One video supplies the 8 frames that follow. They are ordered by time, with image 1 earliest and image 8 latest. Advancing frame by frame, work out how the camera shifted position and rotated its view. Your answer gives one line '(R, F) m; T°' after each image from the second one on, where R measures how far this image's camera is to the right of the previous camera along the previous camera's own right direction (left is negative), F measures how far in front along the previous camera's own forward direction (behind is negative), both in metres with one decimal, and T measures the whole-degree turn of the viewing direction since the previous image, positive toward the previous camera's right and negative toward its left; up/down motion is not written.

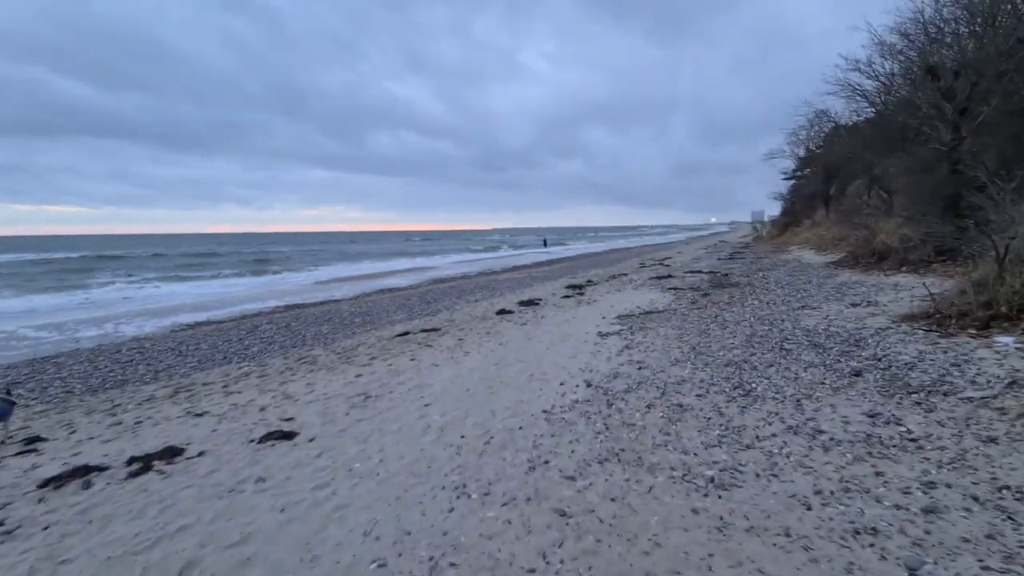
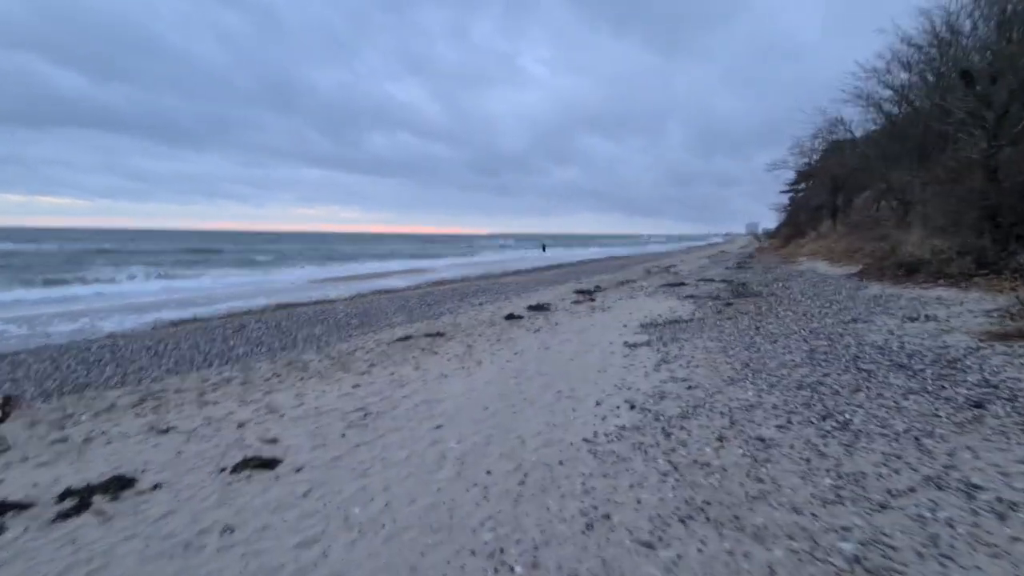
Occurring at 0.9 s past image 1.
(-0.5, +1.3) m; +1°
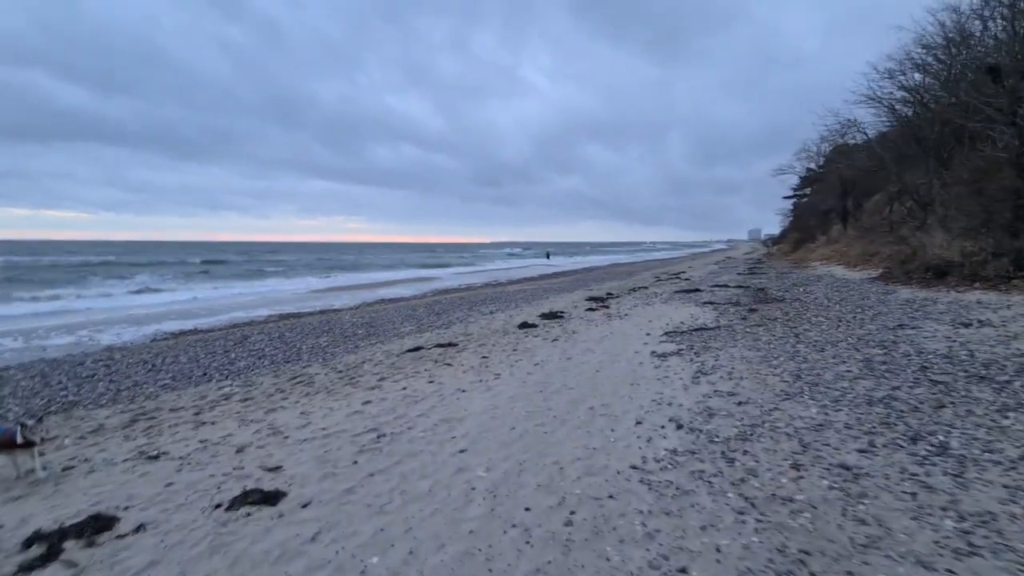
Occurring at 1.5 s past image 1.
(-0.3, +0.7) m; 0°
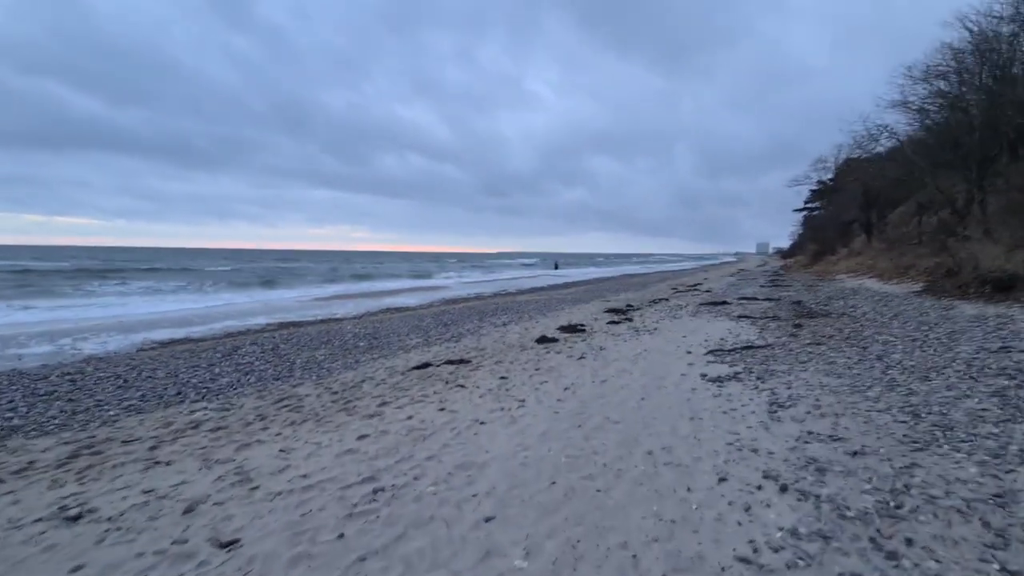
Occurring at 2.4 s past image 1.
(-0.3, +1.5) m; -1°
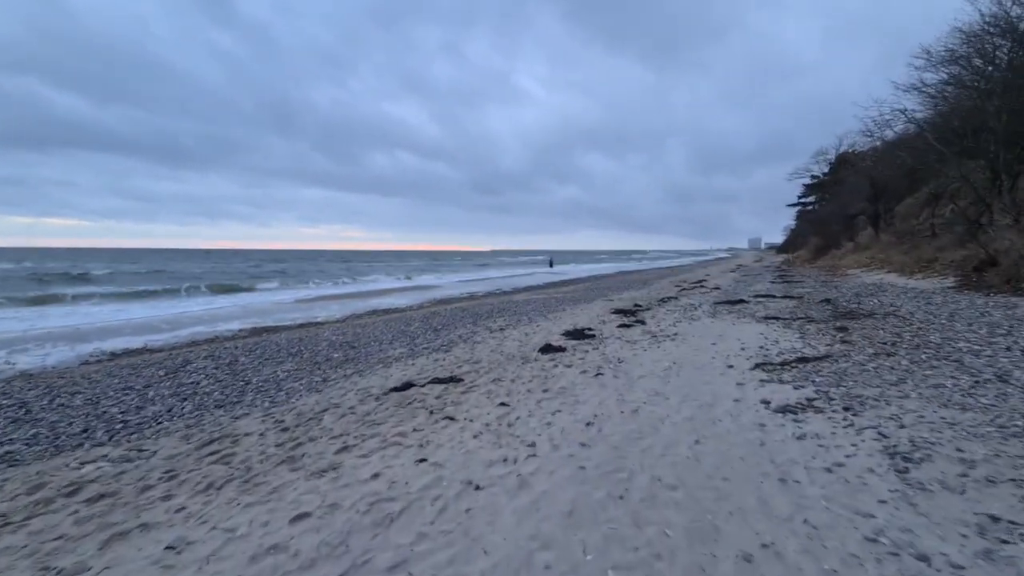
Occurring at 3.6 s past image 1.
(-0.1, +2.1) m; +1°
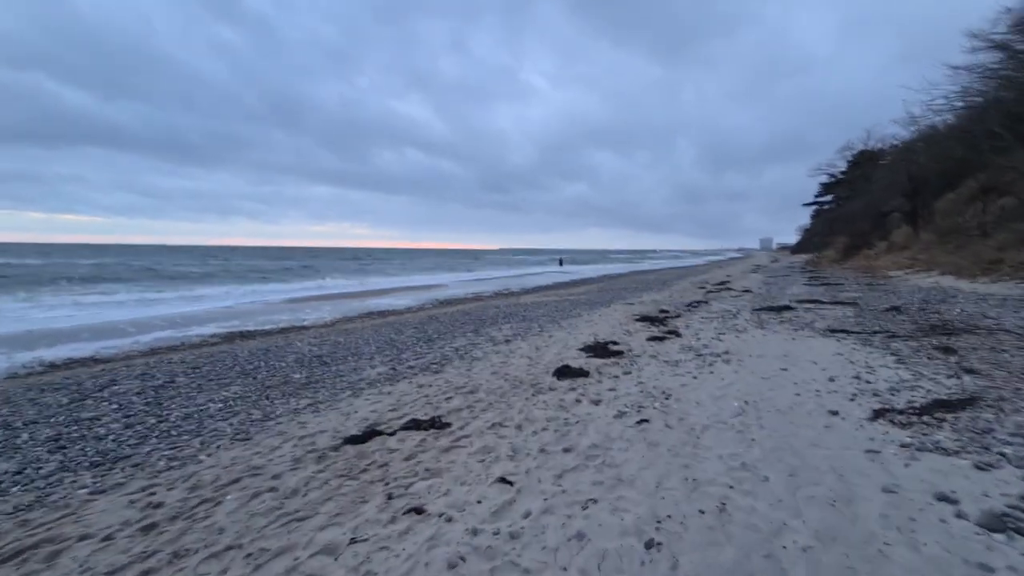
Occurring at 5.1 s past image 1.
(0.0, +2.7) m; -1°
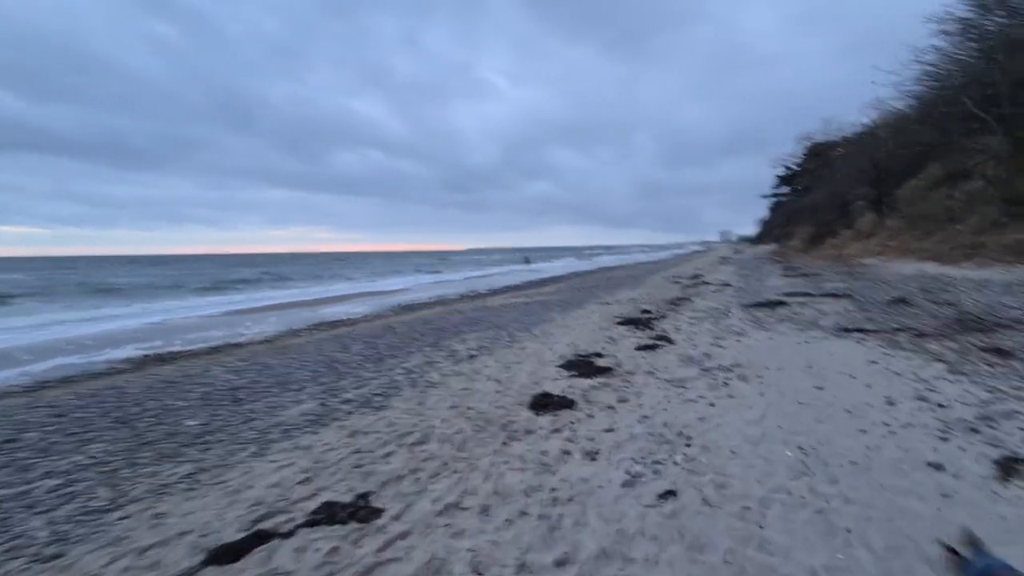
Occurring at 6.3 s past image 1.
(+0.1, +2.2) m; +4°
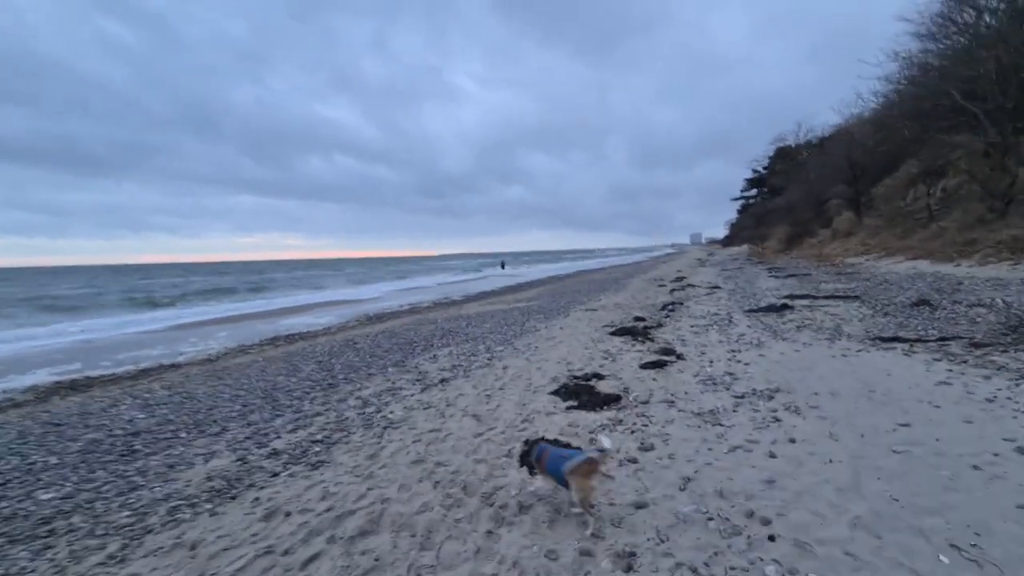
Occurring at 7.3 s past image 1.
(-0.1, +2.0) m; +3°
